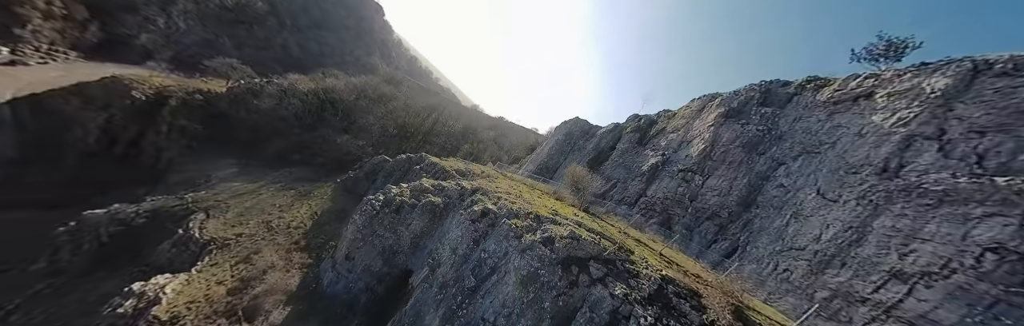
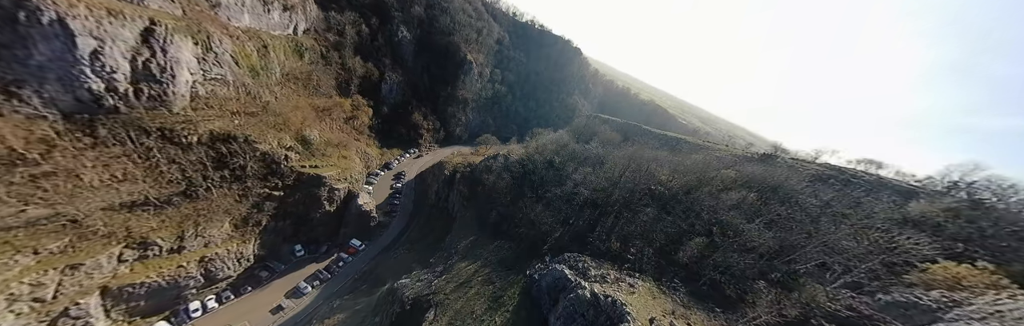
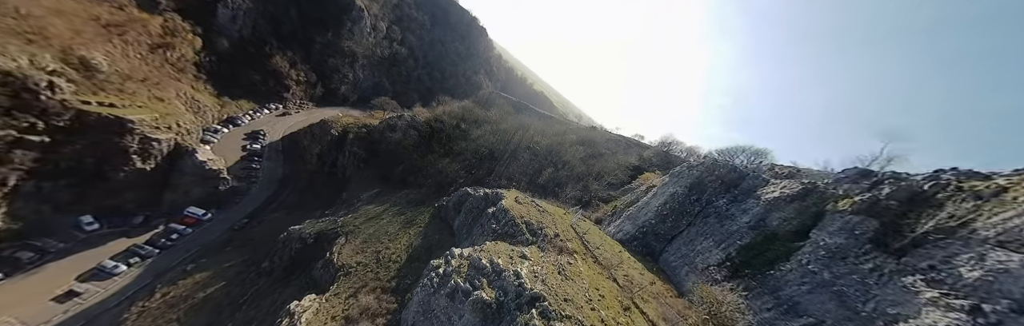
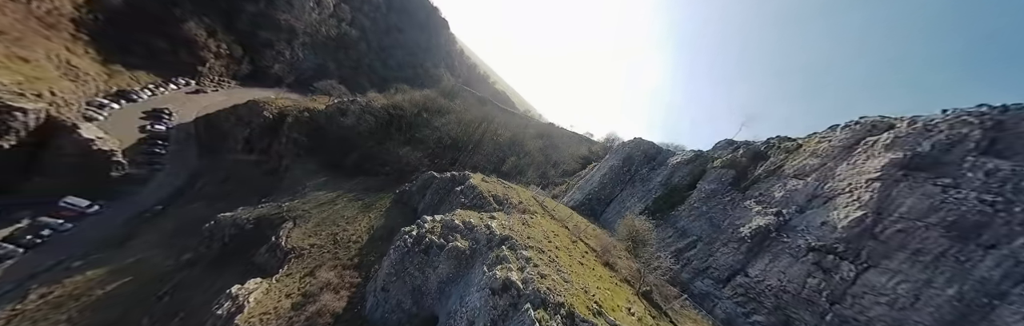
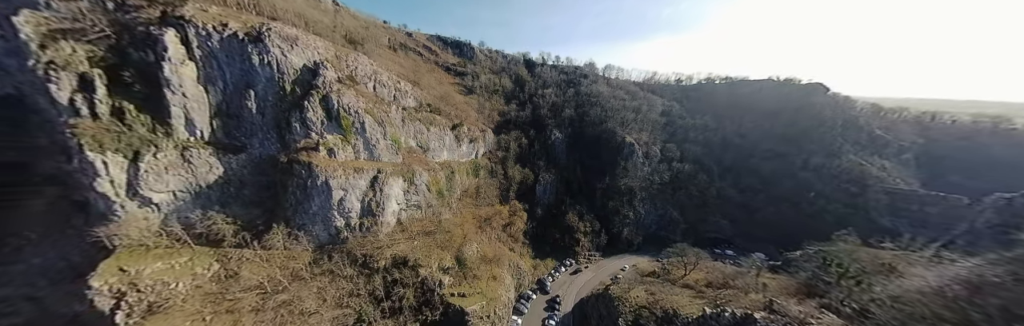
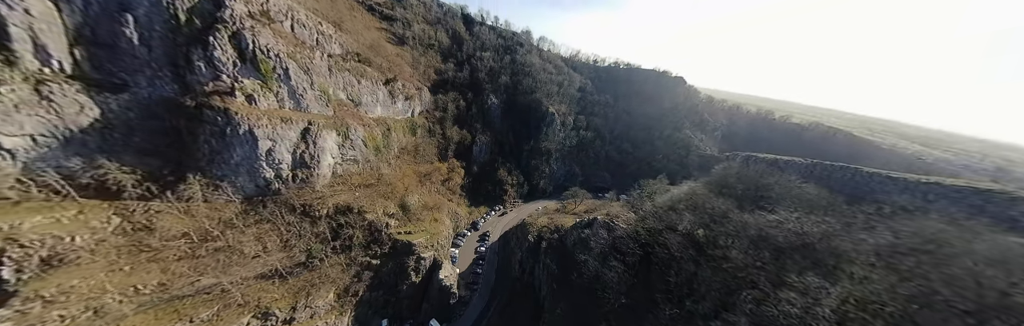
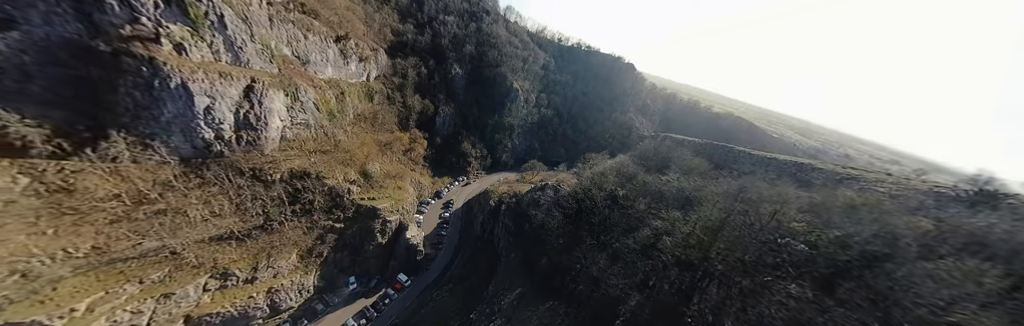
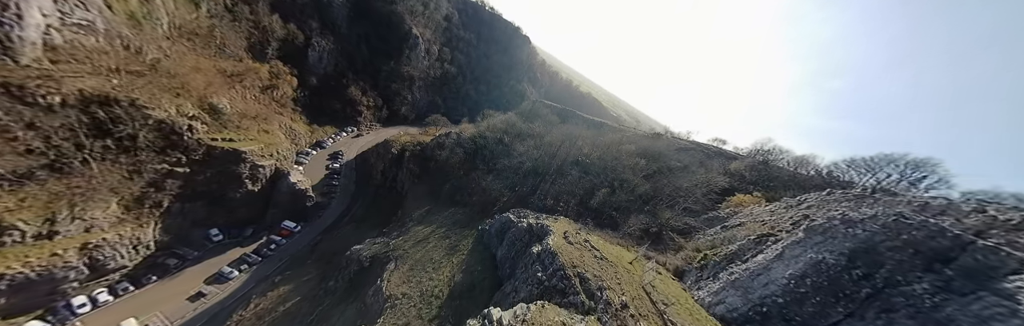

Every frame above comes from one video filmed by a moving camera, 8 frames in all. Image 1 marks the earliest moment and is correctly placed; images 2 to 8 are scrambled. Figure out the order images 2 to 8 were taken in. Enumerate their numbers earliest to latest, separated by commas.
4, 3, 8, 2, 7, 6, 5
